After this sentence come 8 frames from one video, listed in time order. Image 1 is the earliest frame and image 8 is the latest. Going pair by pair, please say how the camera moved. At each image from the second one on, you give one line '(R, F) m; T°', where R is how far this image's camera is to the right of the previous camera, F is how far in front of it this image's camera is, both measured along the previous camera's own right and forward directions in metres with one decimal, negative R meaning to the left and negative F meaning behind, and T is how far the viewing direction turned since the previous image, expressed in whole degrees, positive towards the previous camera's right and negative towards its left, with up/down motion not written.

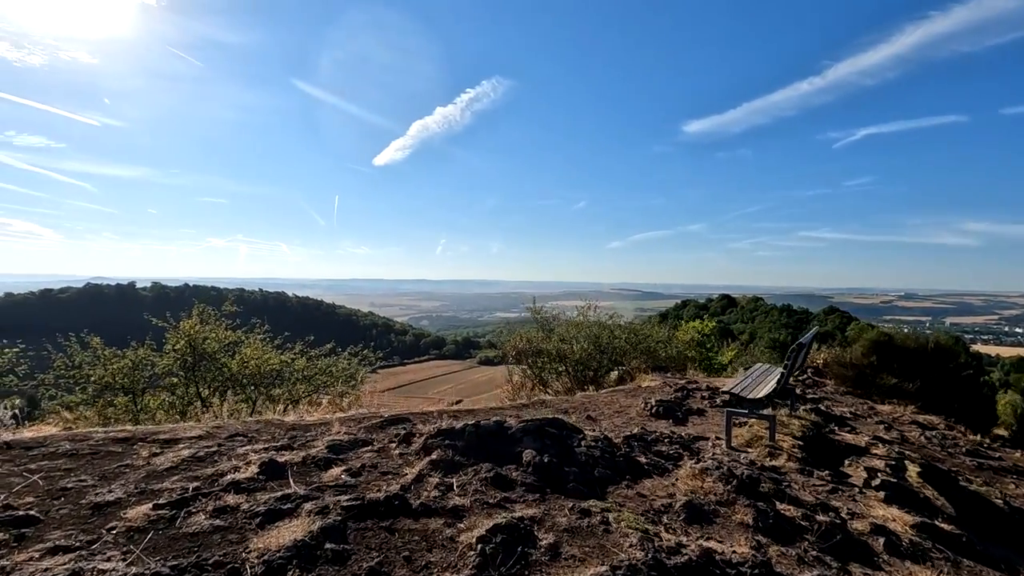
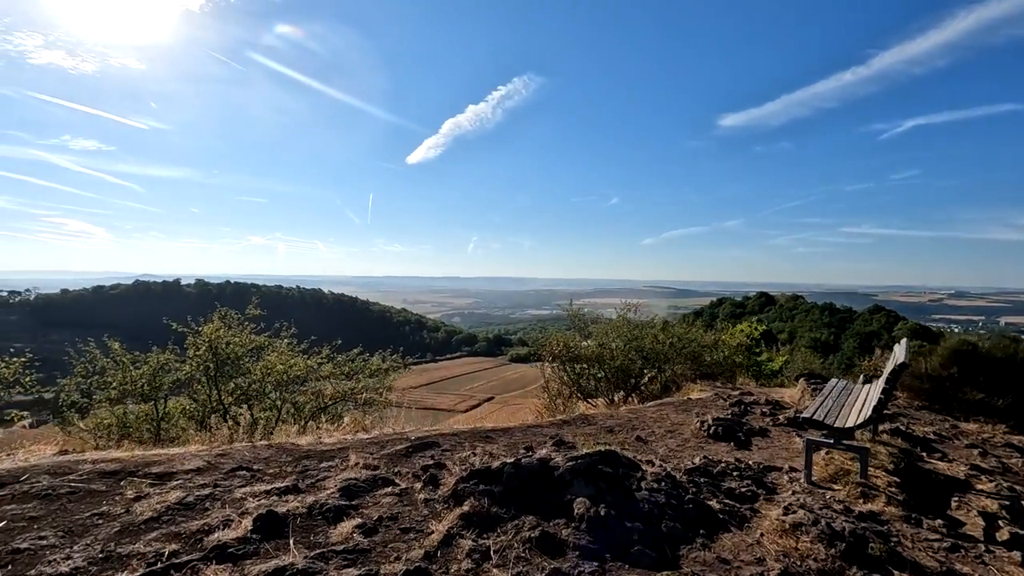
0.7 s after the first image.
(-0.1, +0.8) m; -3°
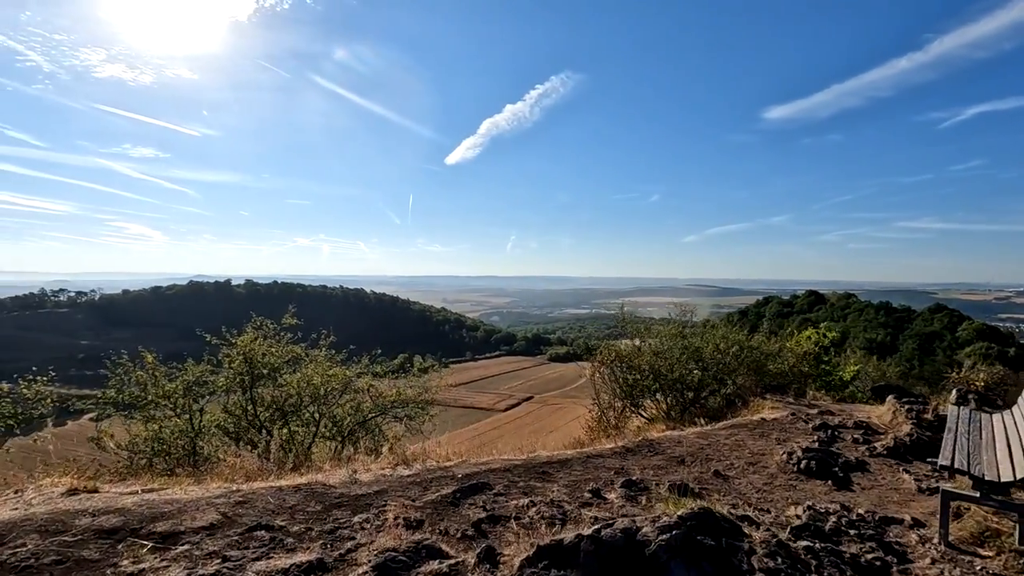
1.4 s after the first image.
(-0.2, +0.8) m; -4°
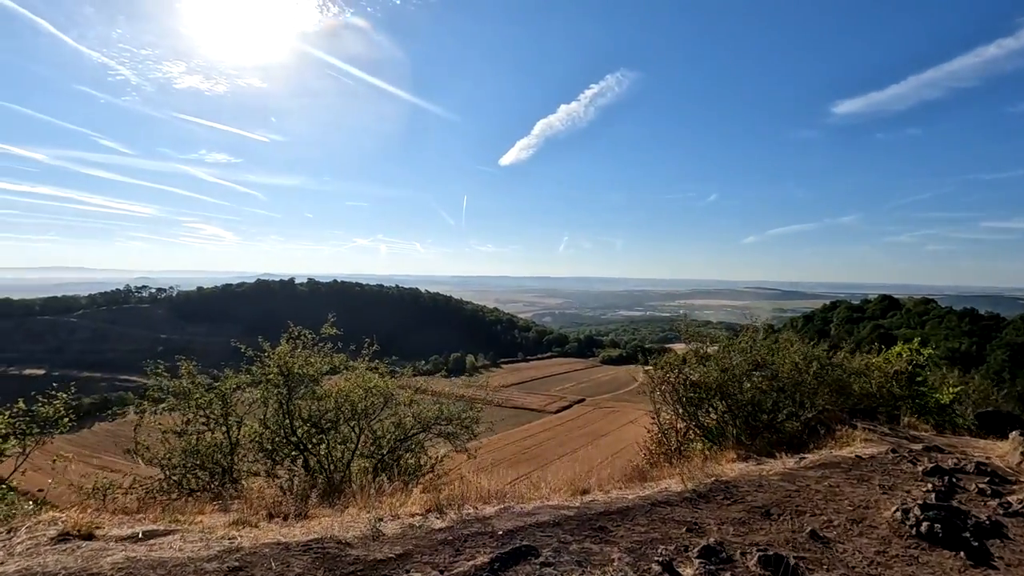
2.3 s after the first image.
(0.0, +0.8) m; -6°
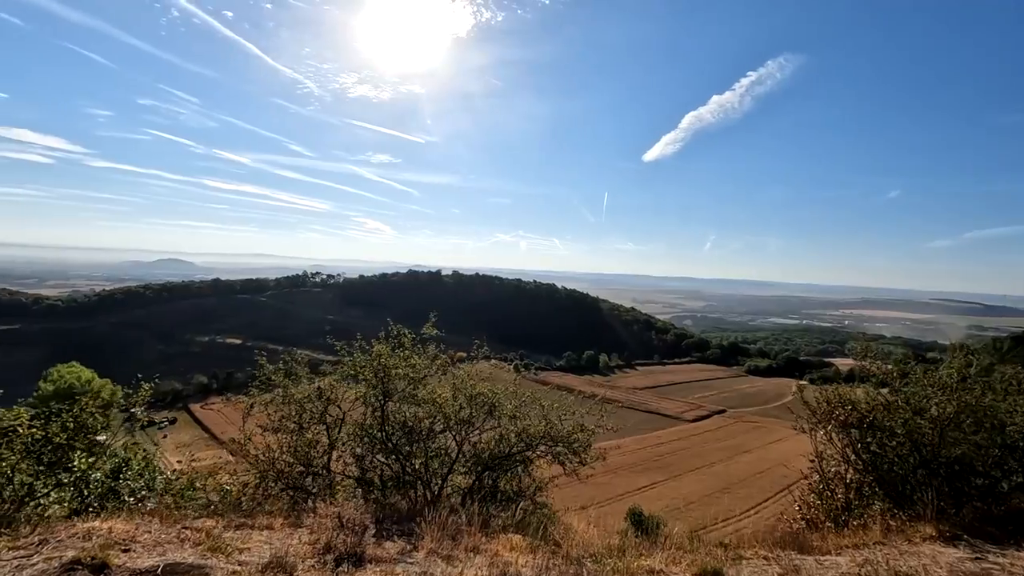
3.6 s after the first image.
(+0.2, +1.2) m; -15°
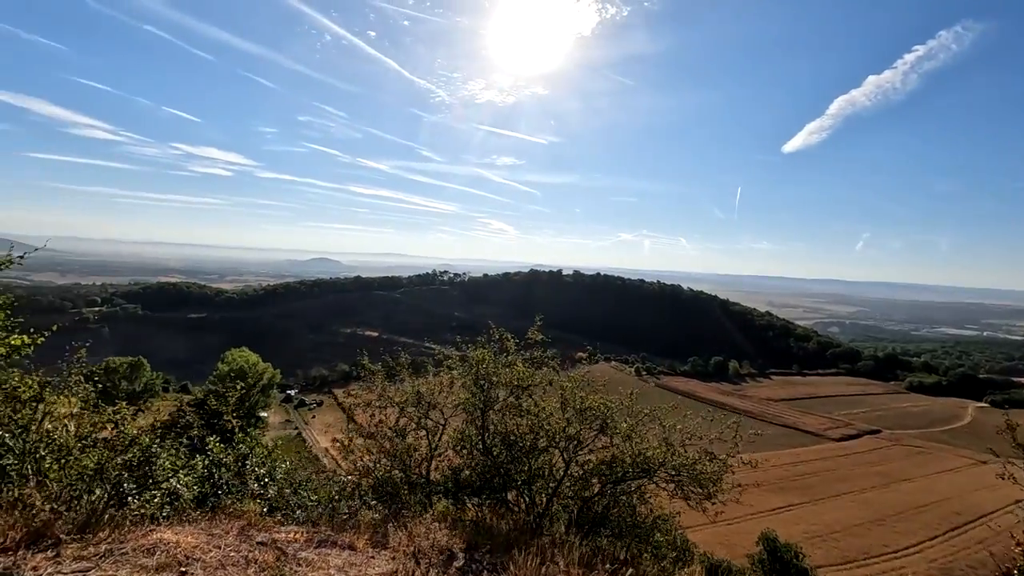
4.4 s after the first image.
(+0.1, +0.9) m; -13°
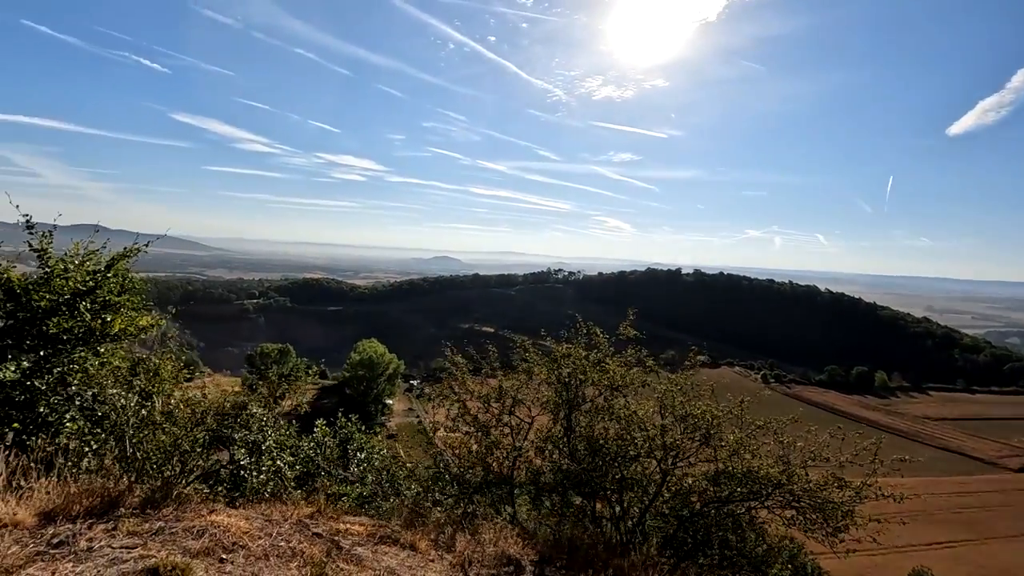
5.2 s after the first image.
(+0.3, +0.6) m; -12°
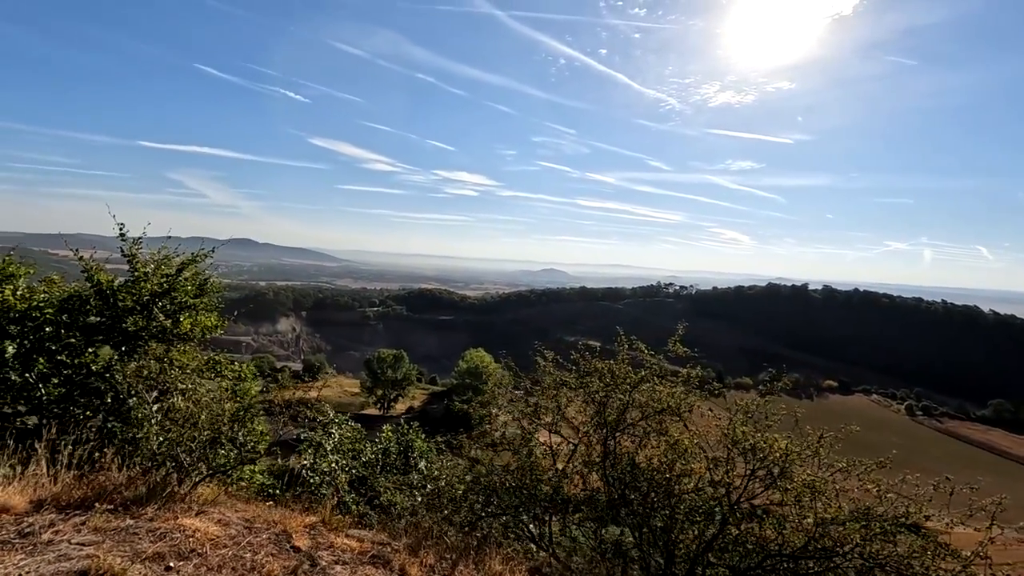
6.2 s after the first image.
(+0.8, +0.5) m; -11°
